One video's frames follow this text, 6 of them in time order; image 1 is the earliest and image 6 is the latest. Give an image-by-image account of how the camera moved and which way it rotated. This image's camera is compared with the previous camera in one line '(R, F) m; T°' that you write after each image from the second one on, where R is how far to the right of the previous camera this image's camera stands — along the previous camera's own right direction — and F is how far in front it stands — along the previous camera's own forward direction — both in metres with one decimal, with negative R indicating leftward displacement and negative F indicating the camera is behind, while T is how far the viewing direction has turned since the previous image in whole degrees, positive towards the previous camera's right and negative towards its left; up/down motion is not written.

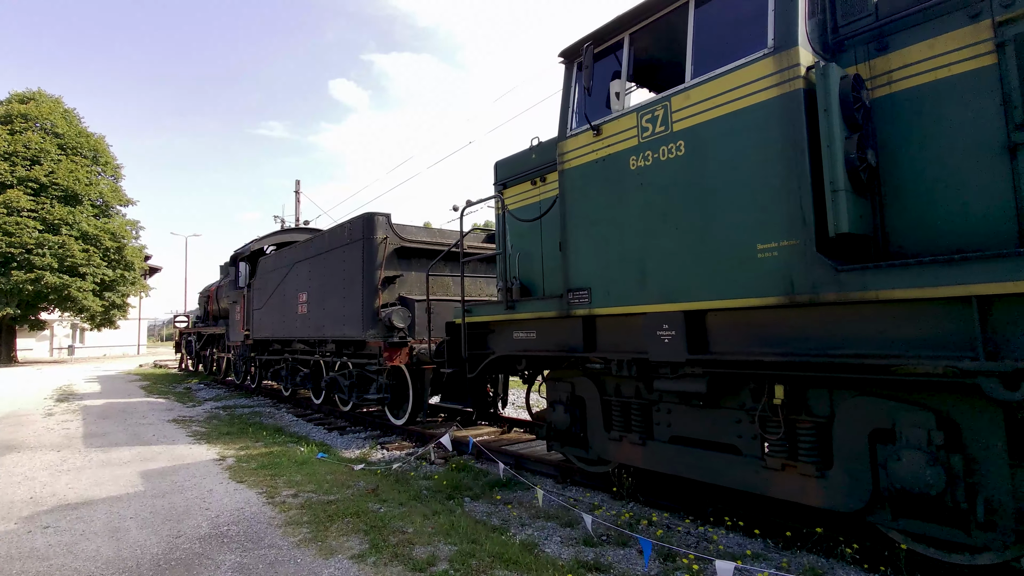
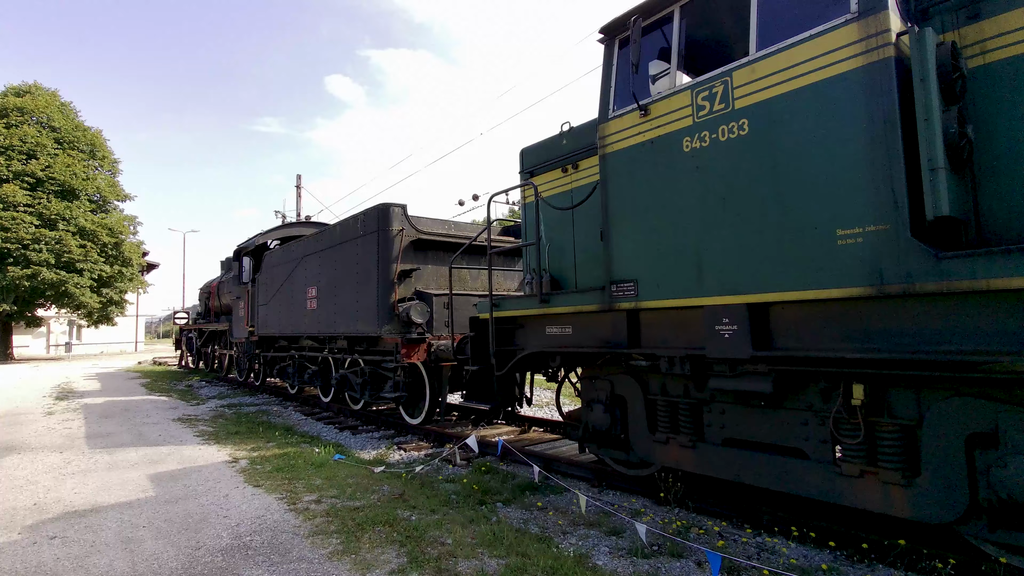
(-0.4, +0.3) m; 0°
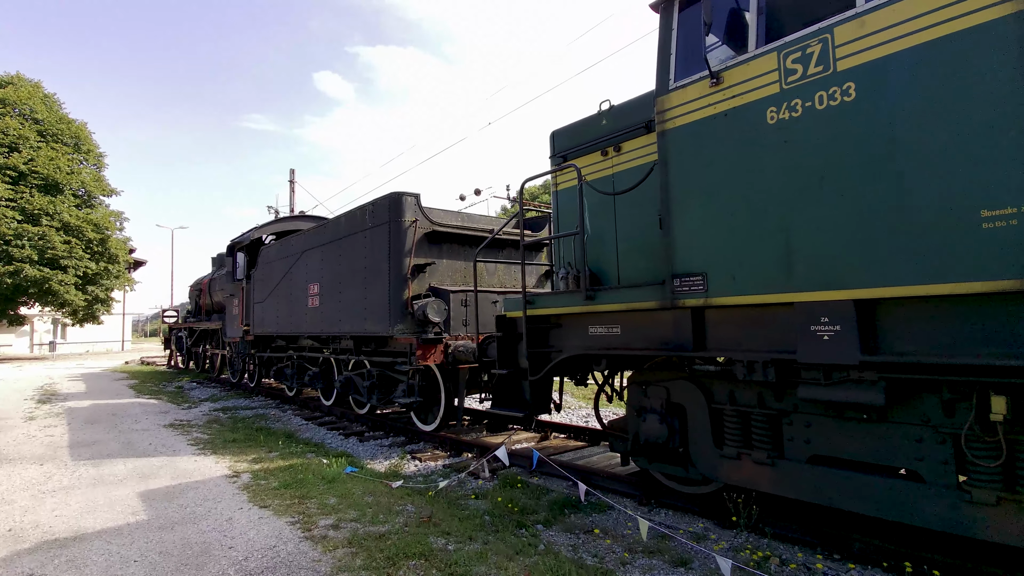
(-0.4, +0.6) m; +1°
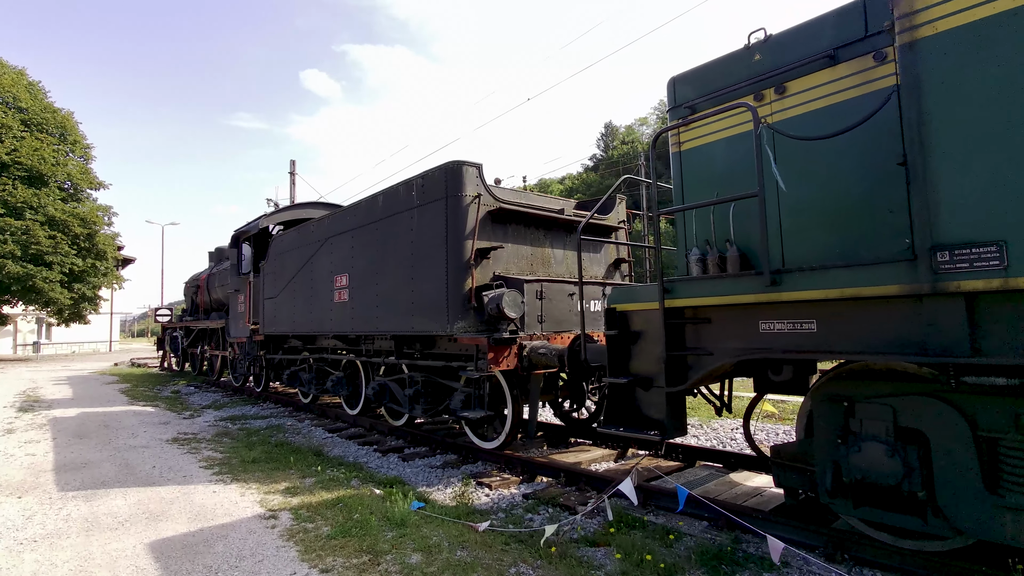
(-1.1, +1.3) m; +1°
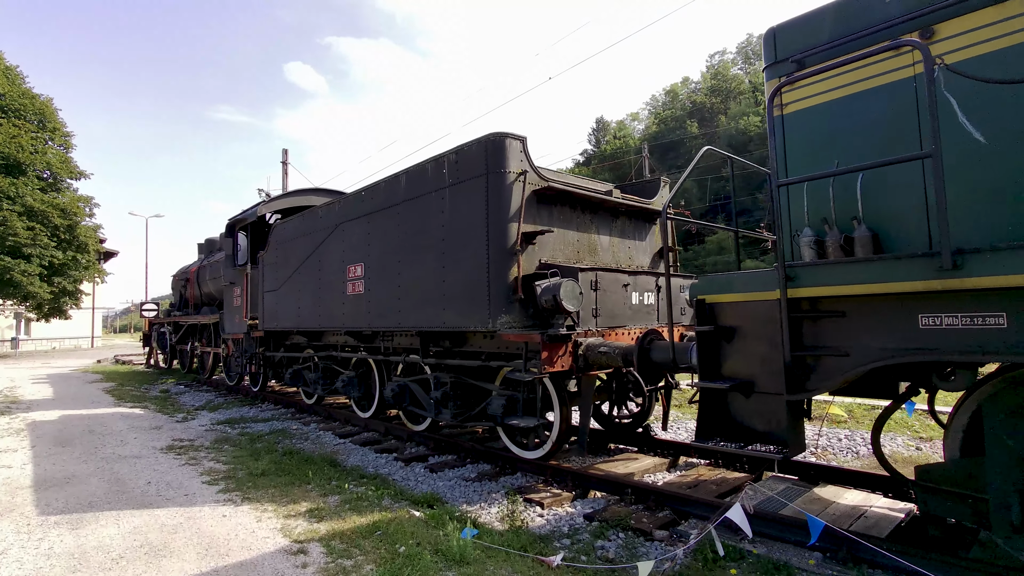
(-0.6, +0.7) m; +1°
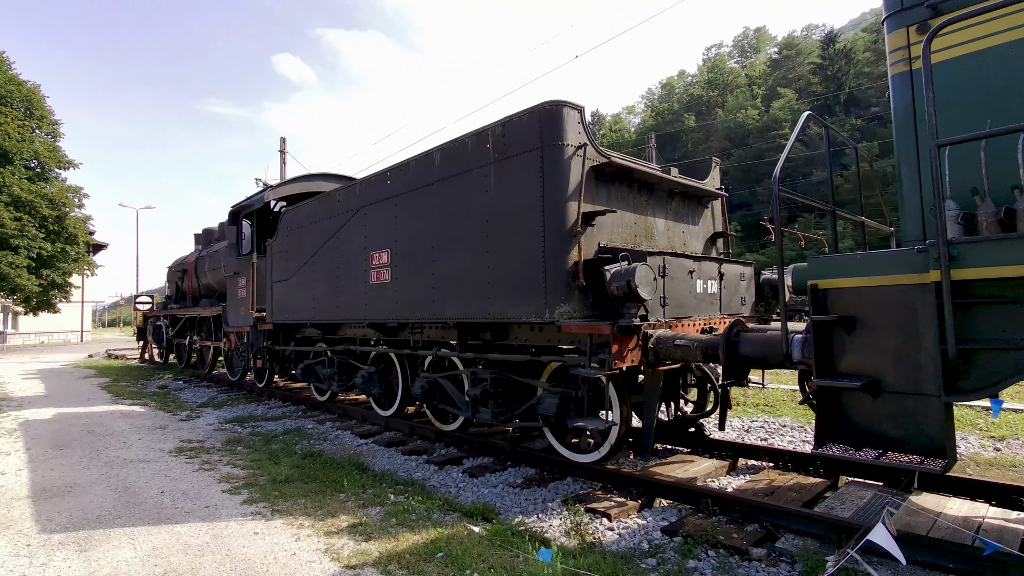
(-0.6, +0.6) m; +1°
